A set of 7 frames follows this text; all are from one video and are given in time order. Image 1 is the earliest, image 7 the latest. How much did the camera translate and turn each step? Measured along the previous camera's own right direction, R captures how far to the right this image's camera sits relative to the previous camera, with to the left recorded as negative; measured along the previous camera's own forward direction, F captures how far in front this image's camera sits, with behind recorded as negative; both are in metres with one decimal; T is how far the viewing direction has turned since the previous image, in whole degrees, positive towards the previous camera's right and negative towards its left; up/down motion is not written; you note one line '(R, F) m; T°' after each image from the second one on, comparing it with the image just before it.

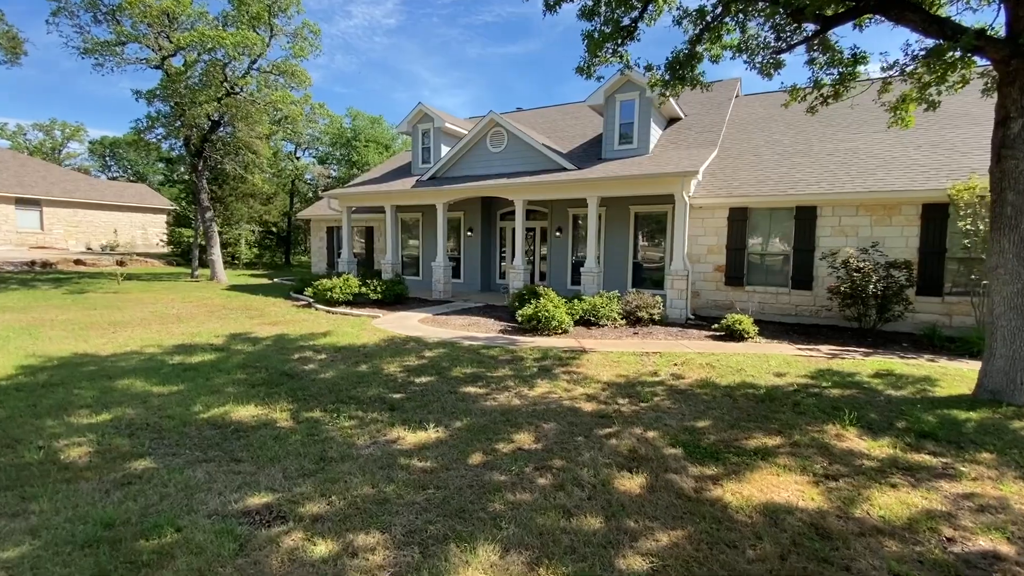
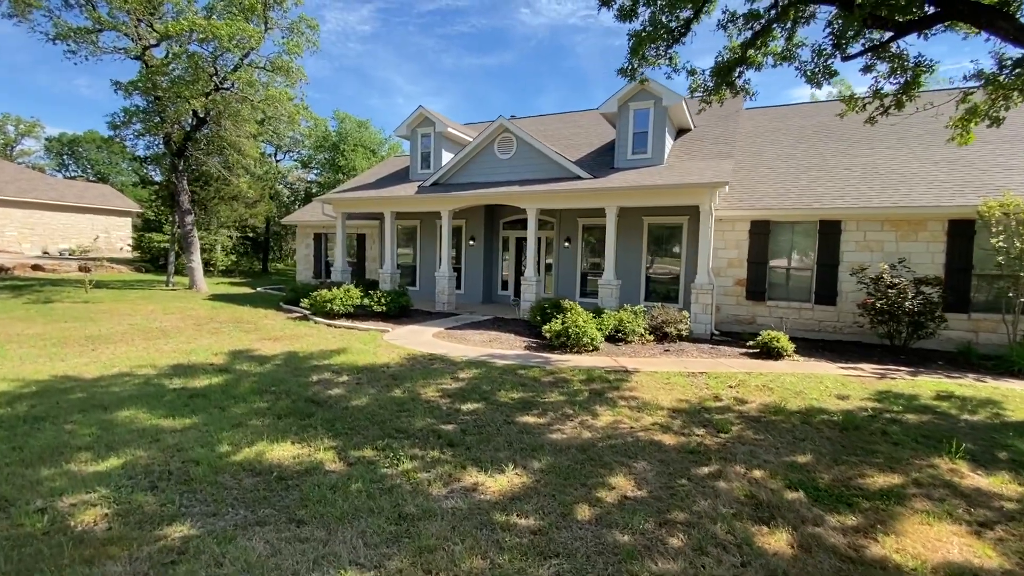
(-0.9, +0.6) m; +3°
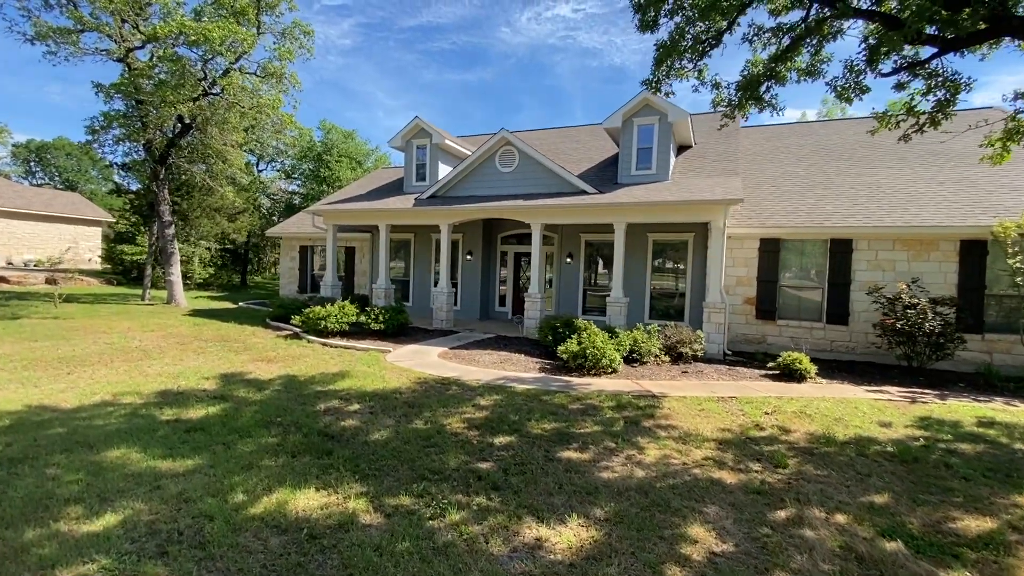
(-0.5, +0.4) m; +3°
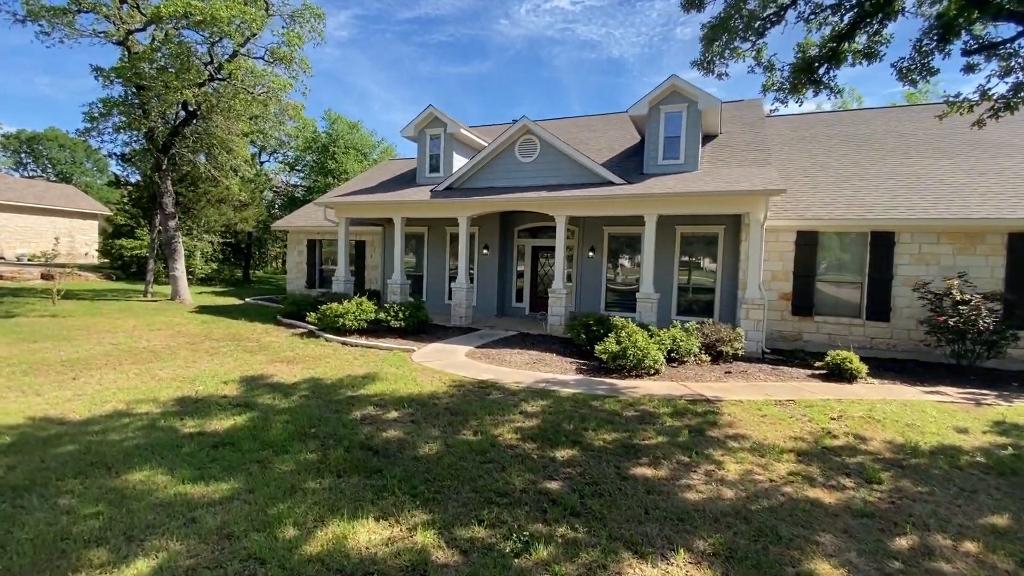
(-0.5, +0.4) m; 0°
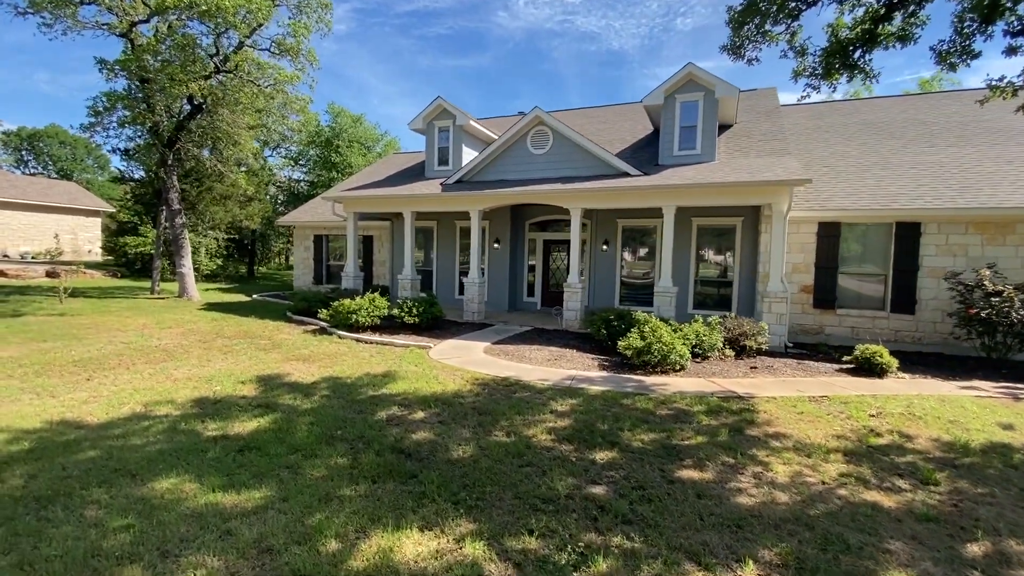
(-0.3, +0.2) m; 0°
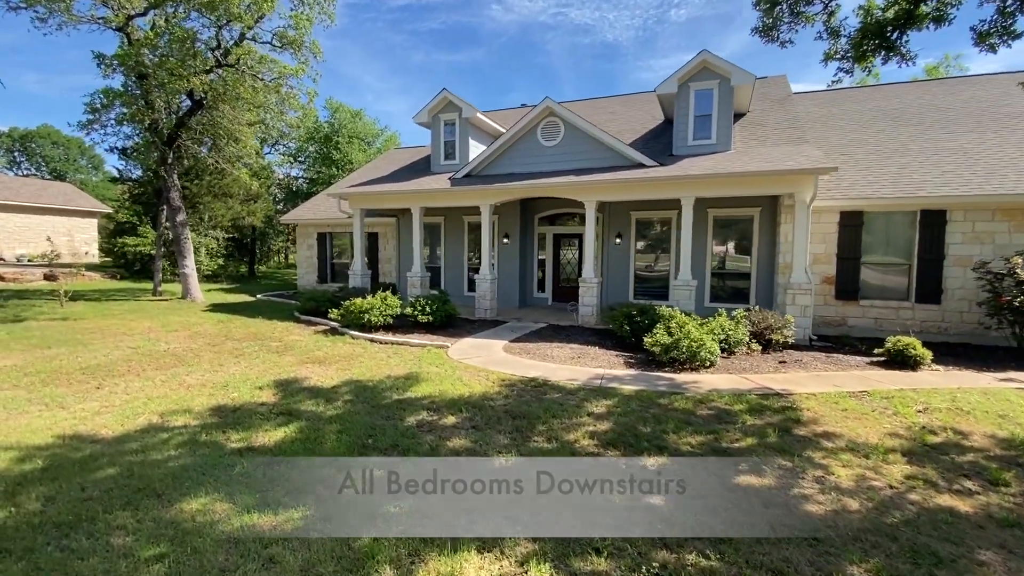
(-0.3, +0.2) m; 0°
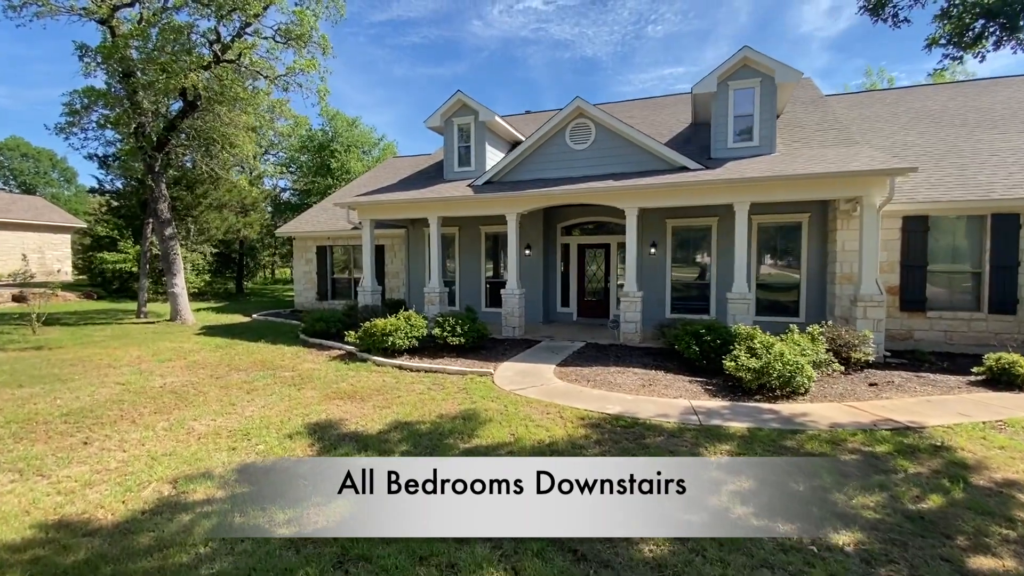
(-0.9, +0.9) m; +2°
